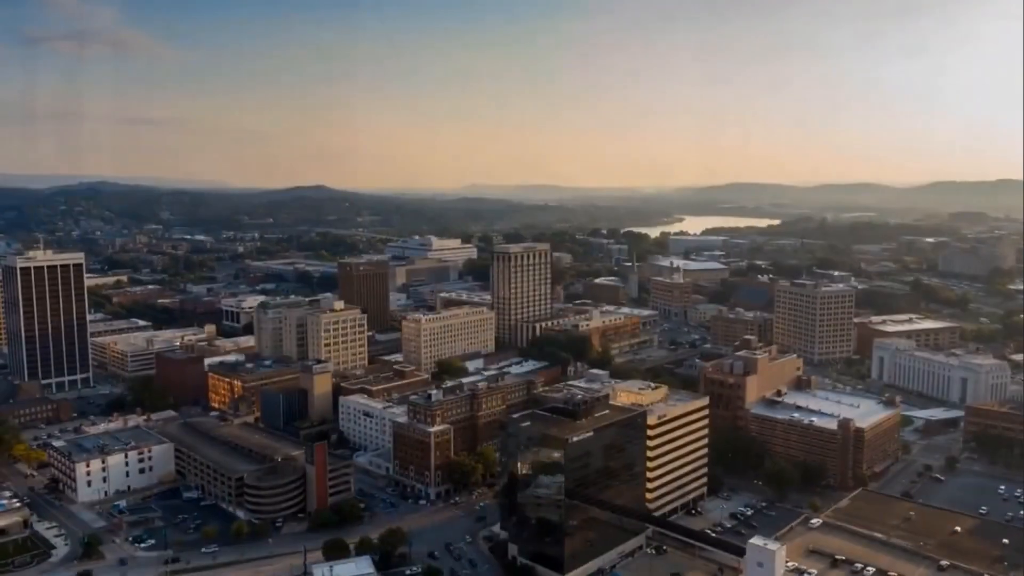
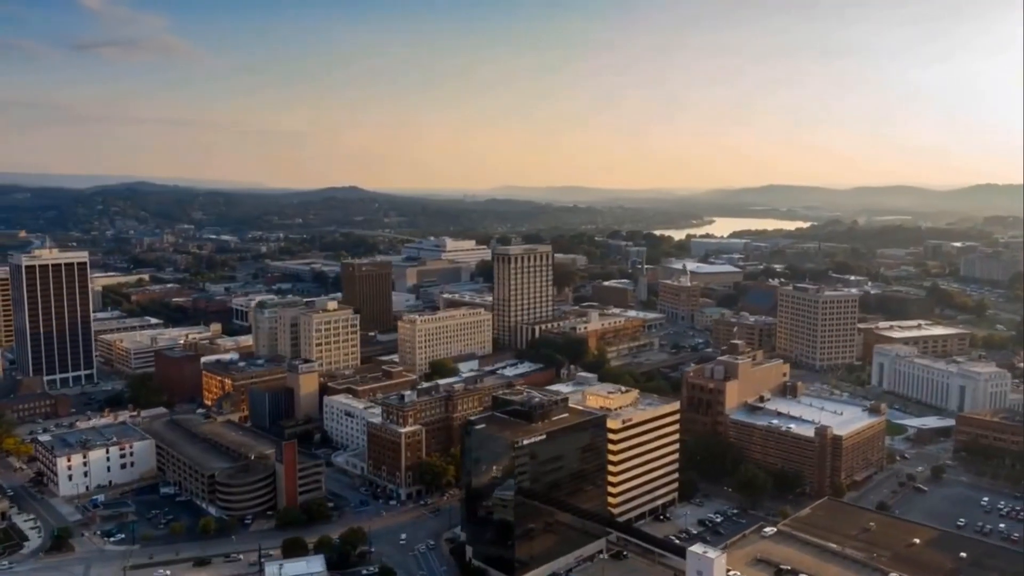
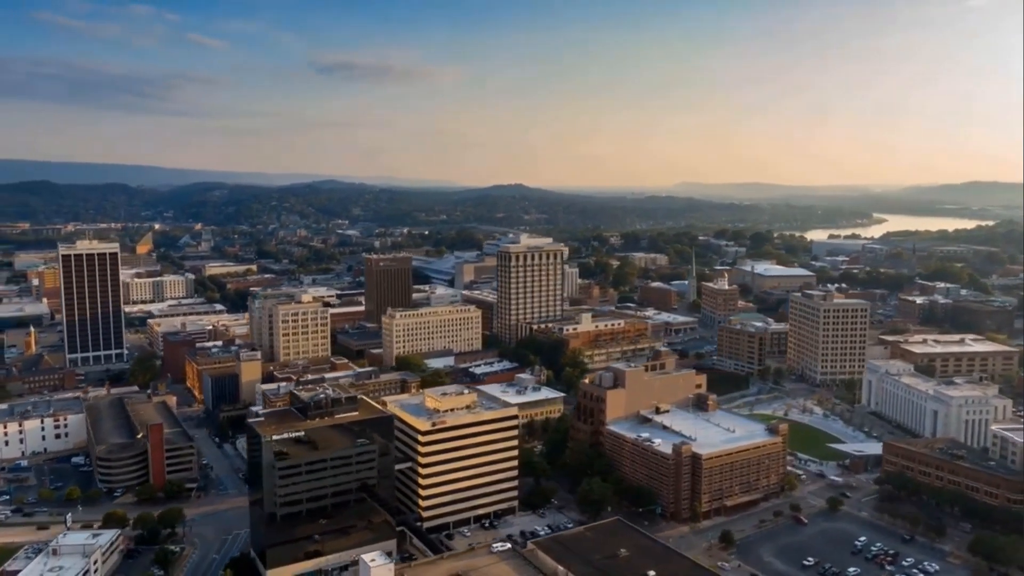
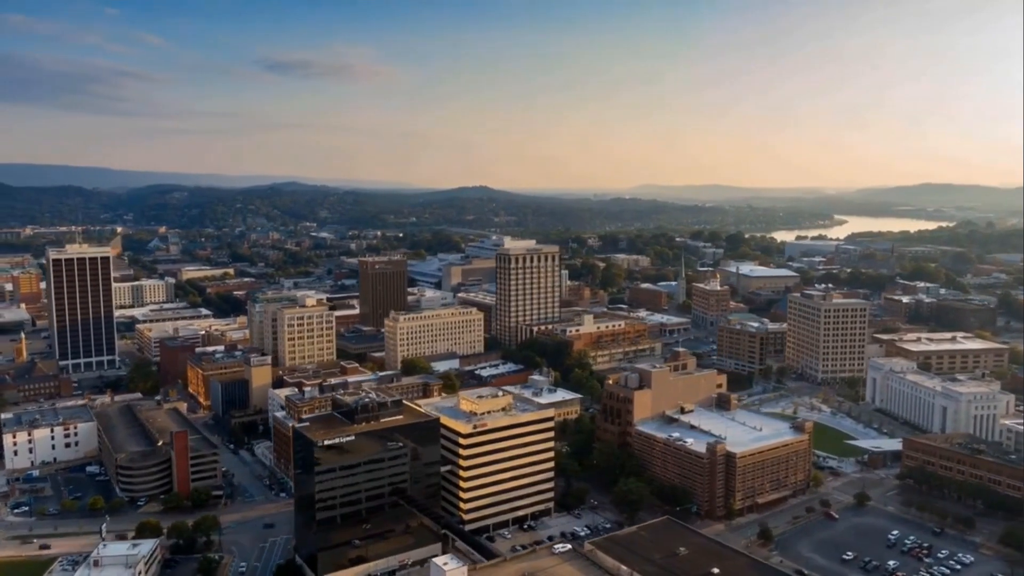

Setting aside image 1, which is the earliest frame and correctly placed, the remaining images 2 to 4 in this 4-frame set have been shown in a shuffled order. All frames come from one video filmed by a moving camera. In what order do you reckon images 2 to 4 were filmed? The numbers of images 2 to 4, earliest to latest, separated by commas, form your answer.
2, 4, 3
